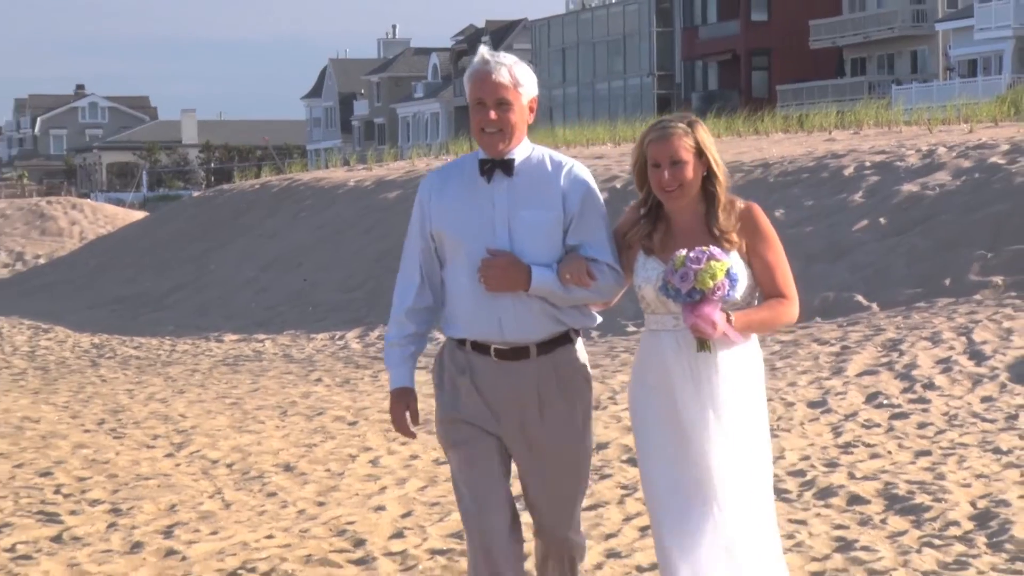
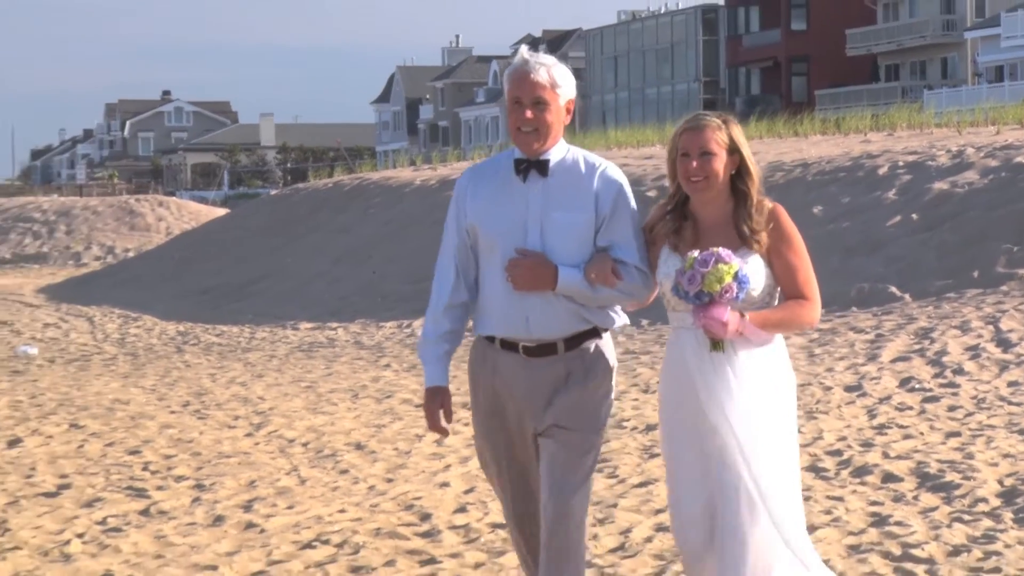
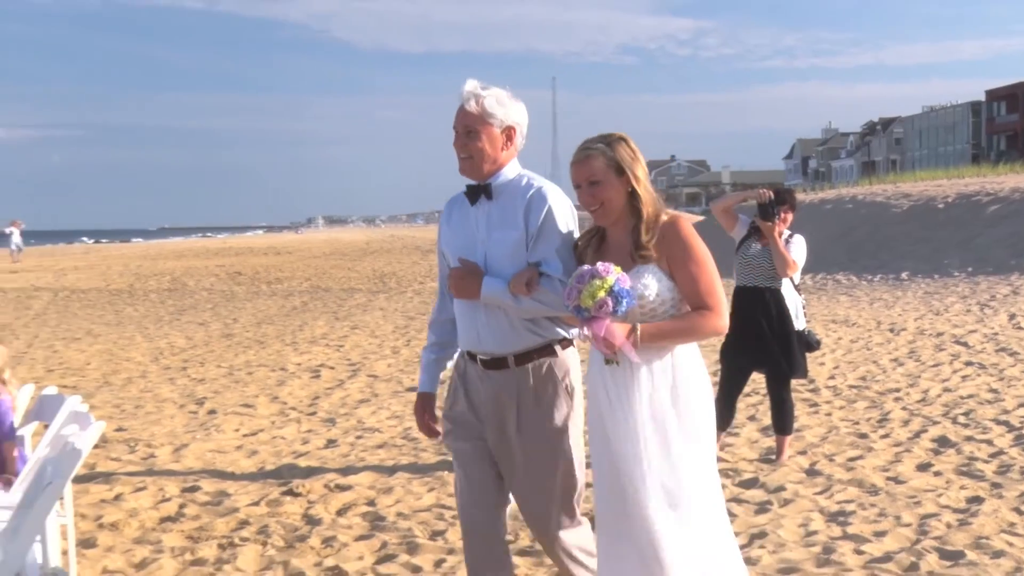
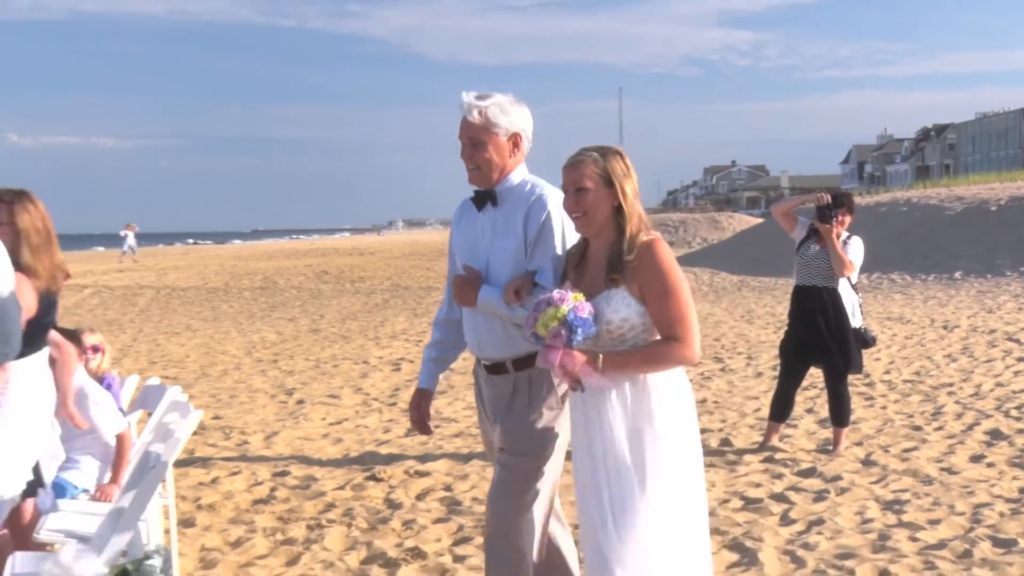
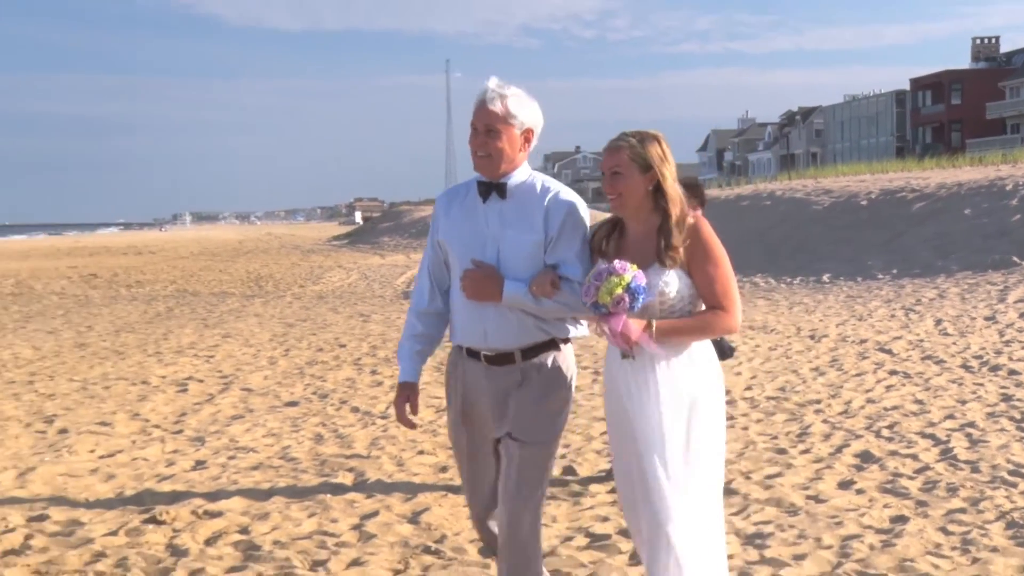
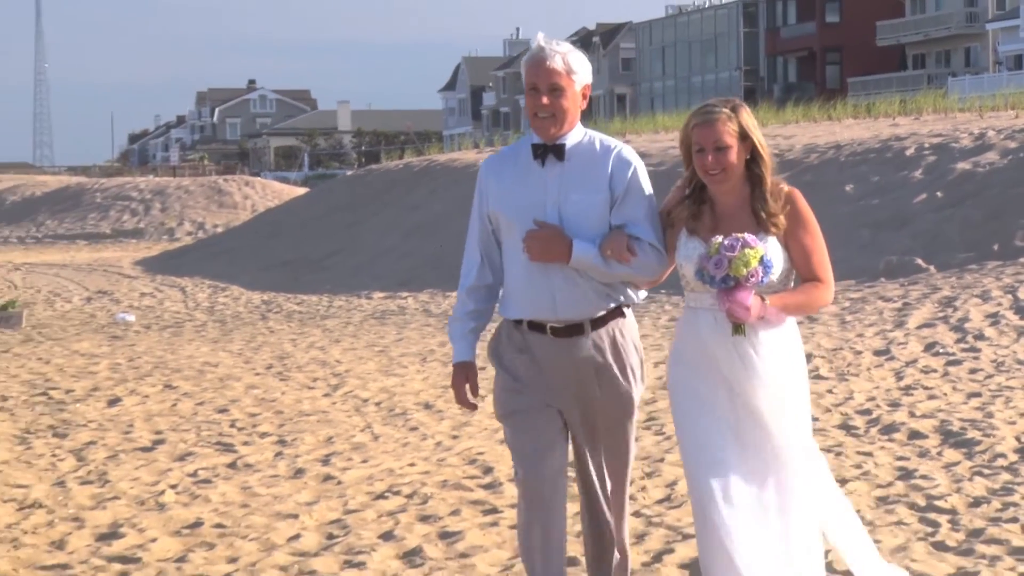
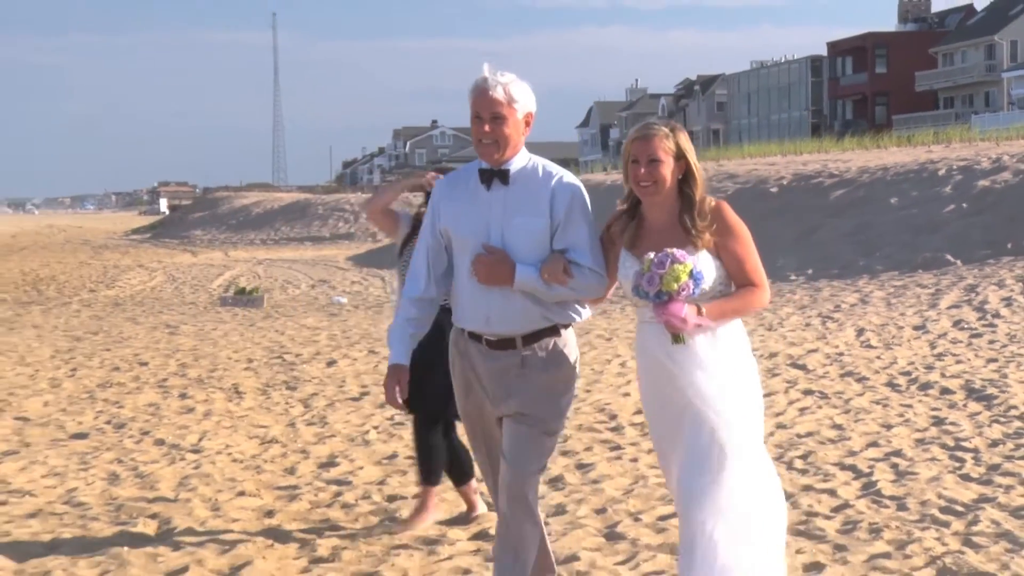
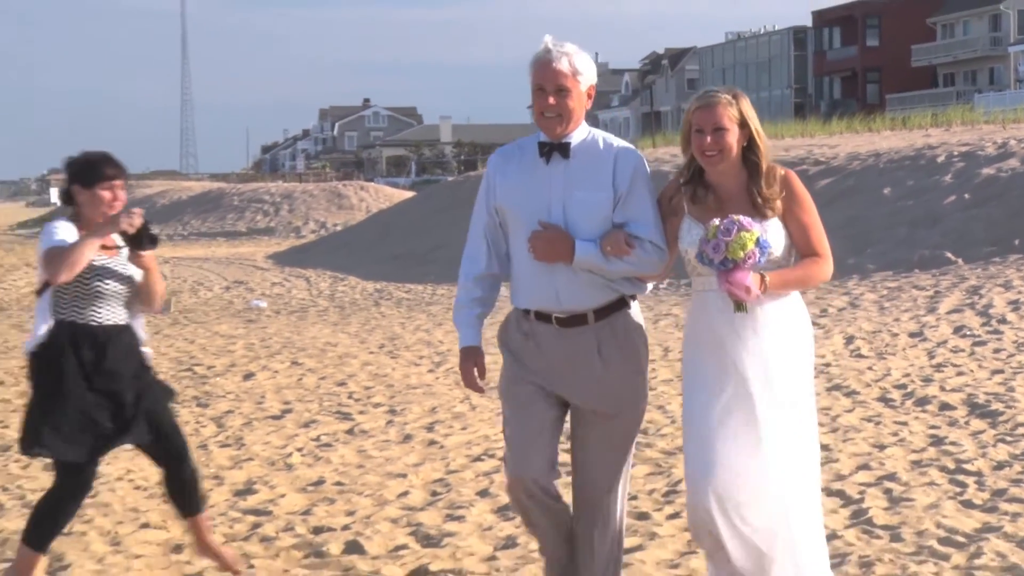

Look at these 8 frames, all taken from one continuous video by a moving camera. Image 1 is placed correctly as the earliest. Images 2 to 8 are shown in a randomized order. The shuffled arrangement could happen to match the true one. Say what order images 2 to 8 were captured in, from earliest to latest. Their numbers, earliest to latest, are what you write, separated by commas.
2, 6, 8, 7, 5, 3, 4
